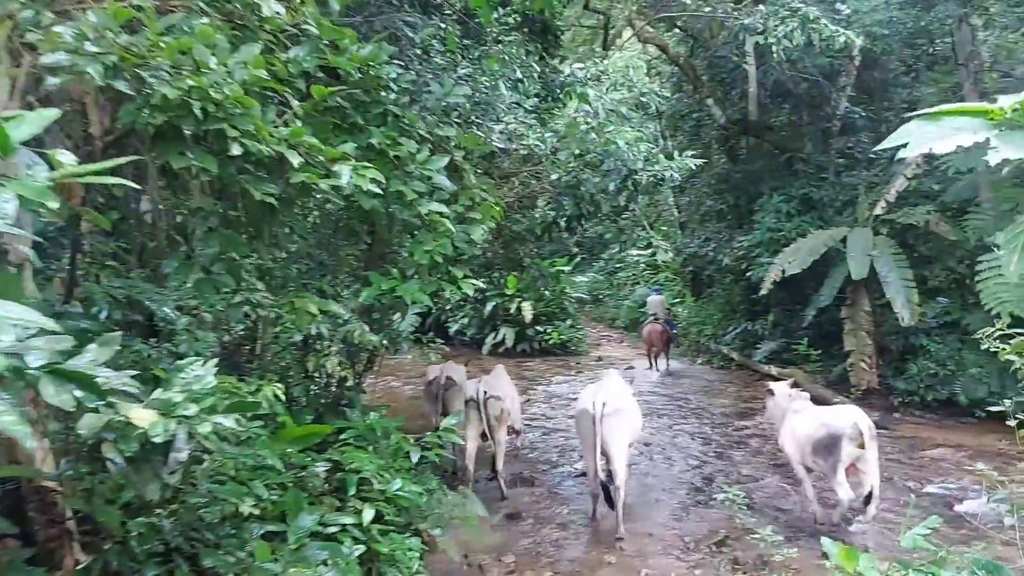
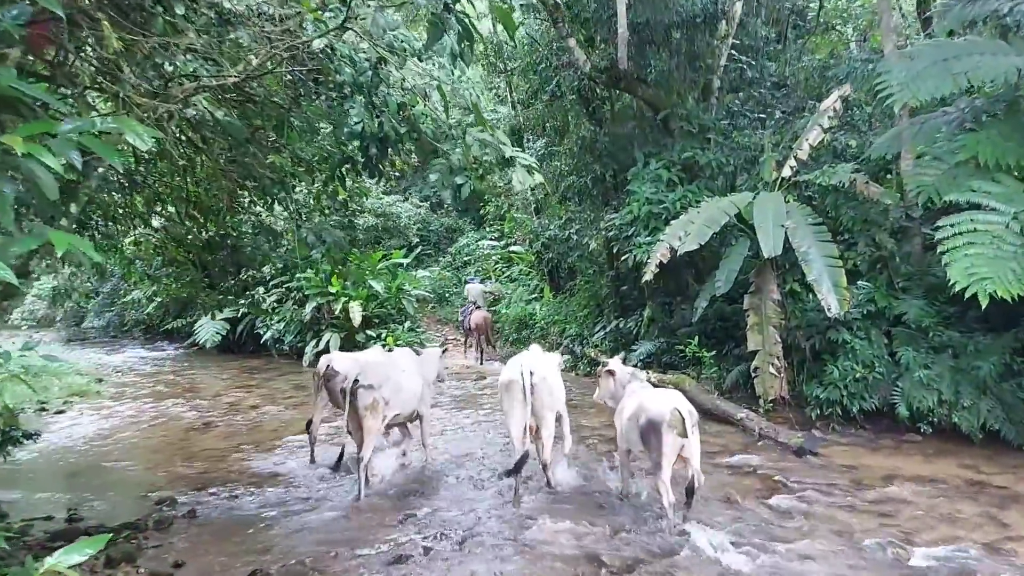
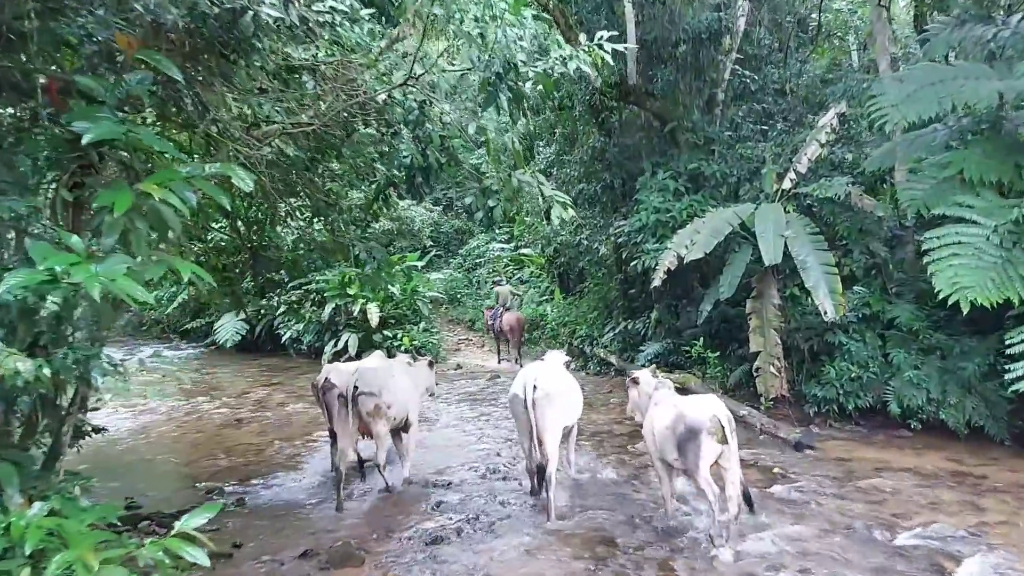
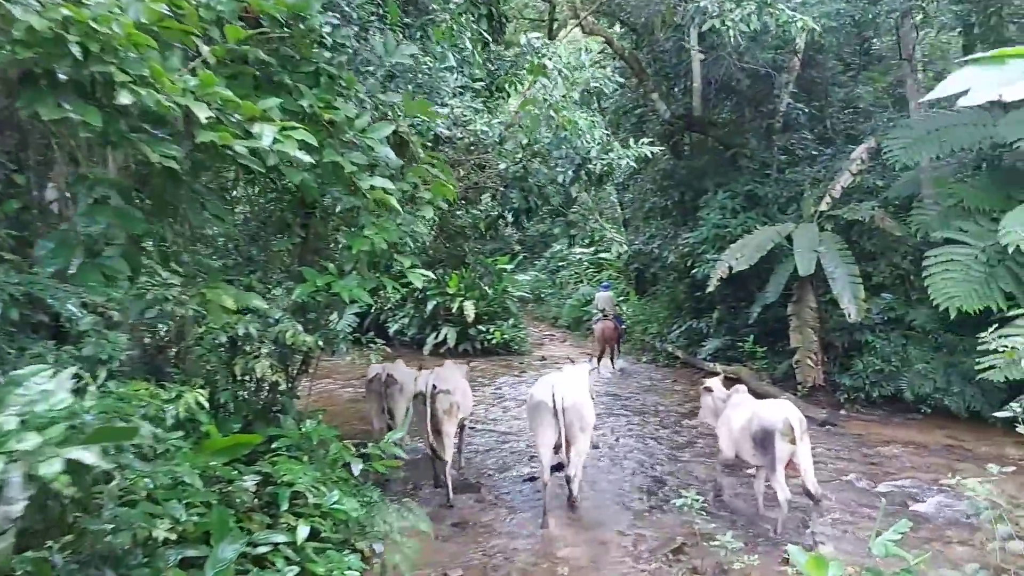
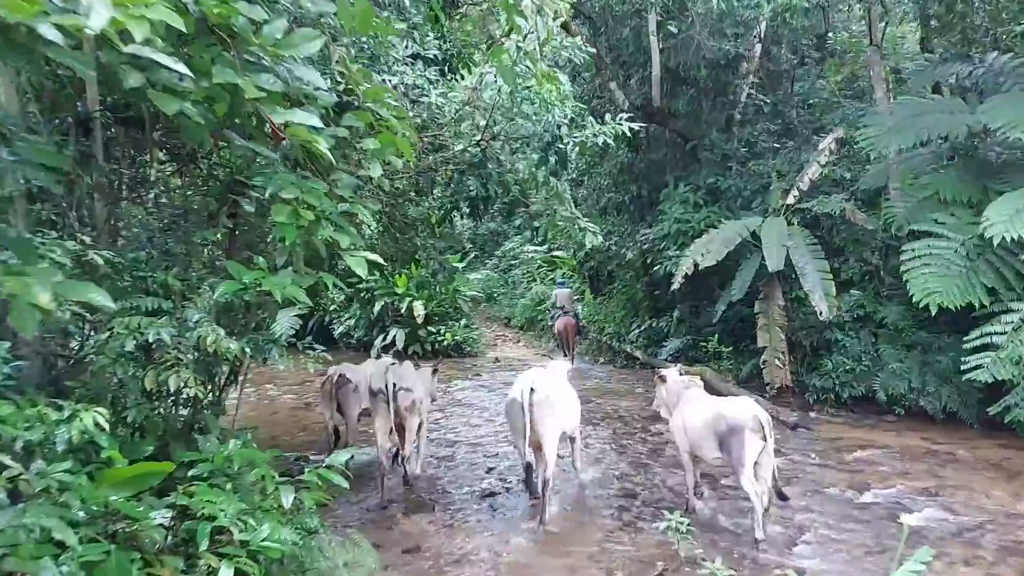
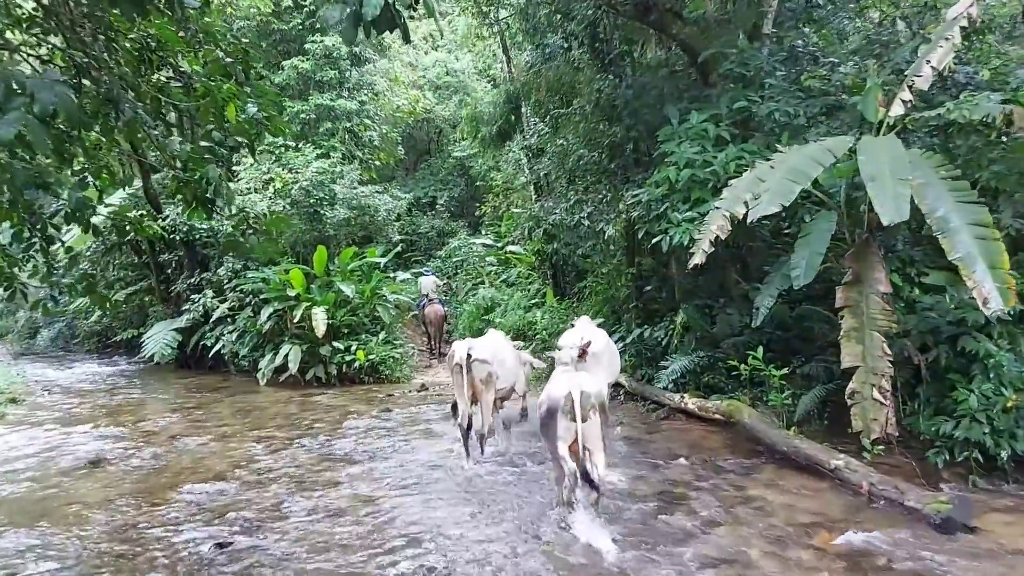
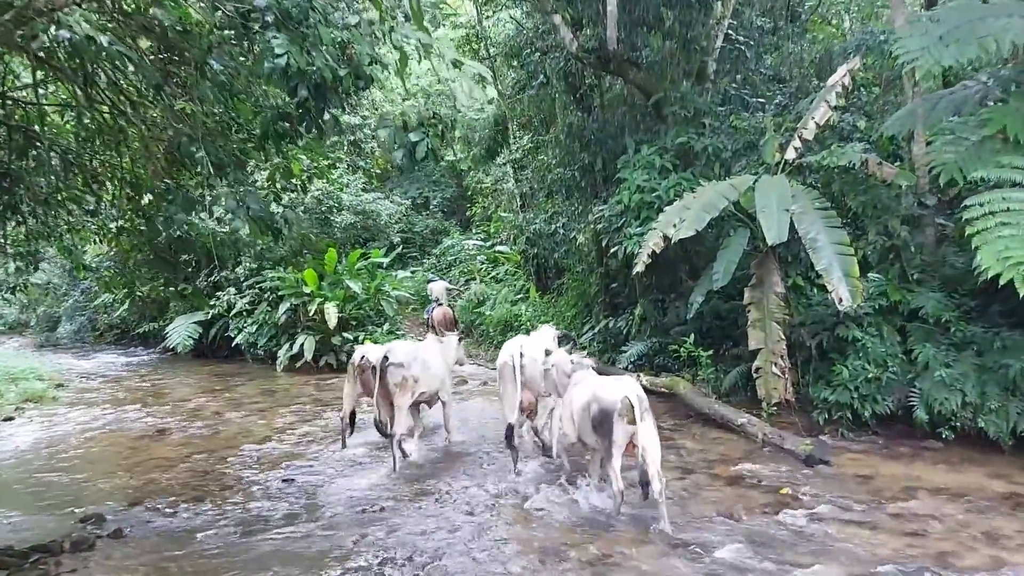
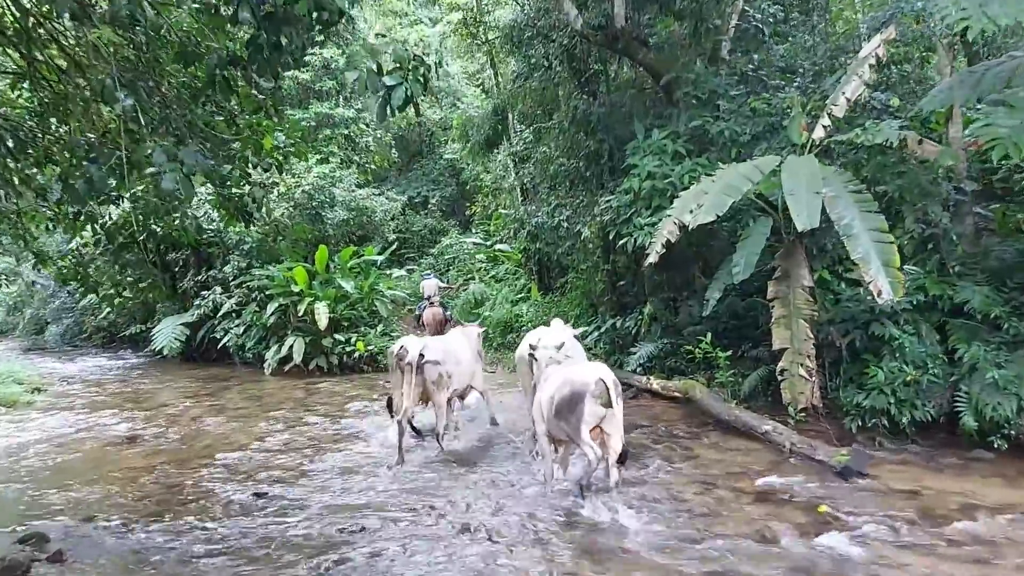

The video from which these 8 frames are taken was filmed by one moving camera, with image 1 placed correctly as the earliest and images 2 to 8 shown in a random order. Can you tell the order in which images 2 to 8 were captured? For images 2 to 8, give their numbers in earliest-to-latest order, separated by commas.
4, 5, 3, 2, 7, 8, 6
